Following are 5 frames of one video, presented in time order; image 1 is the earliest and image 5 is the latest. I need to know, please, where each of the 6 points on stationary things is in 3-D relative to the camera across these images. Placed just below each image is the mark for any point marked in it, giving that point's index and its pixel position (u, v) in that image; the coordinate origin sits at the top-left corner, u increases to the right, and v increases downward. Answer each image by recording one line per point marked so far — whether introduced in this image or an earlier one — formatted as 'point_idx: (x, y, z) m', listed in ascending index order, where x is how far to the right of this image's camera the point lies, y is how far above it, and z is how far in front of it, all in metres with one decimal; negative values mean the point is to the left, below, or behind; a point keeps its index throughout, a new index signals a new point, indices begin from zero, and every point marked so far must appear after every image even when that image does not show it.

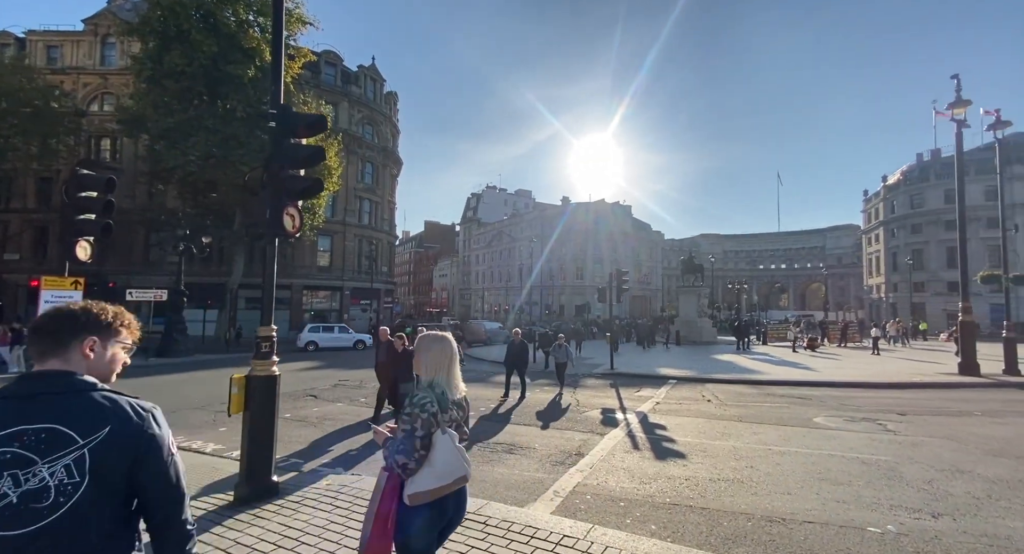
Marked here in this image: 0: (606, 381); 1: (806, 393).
0: (+2.5, -2.8, +13.7) m
1: (+7.5, -3.0, +13.1) m
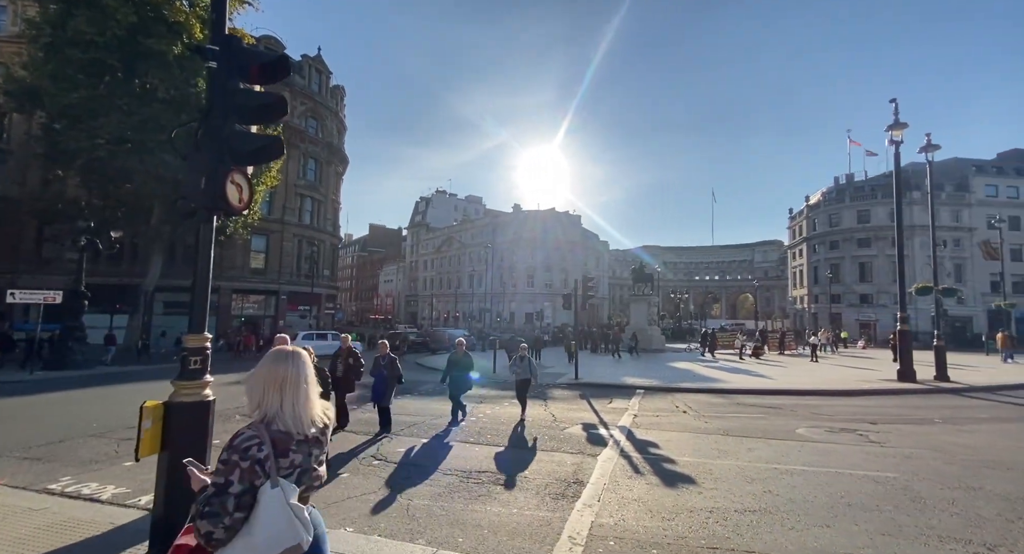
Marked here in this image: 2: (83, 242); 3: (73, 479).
0: (+1.6, -2.9, +12.9) m
1: (+6.6, -3.2, +12.9) m
2: (-15.3, +1.2, +18.3) m
3: (-4.8, -2.2, +5.6) m
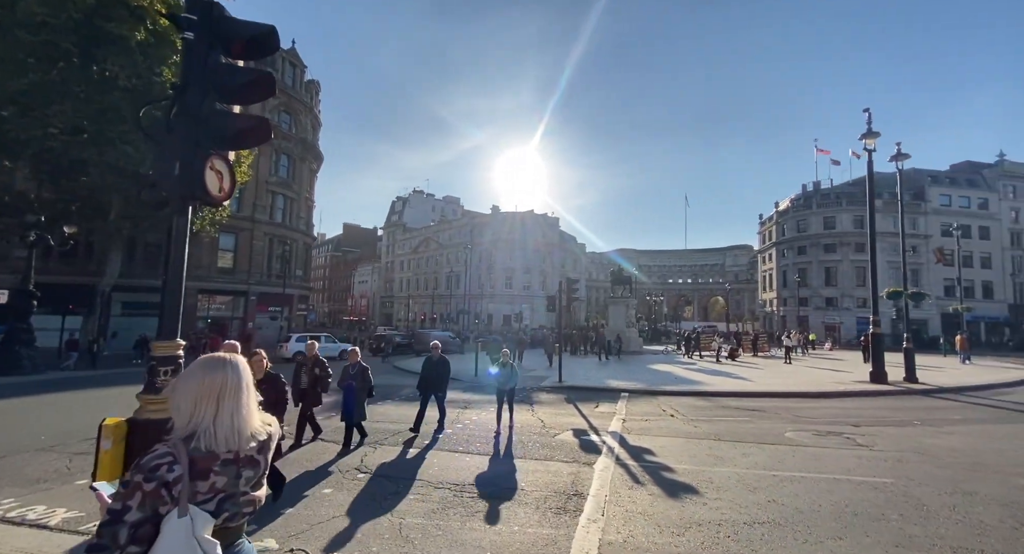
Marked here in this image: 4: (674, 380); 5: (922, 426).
0: (+1.1, -3.0, +12.6) m
1: (+6.2, -3.2, +12.9) m
2: (-16.0, +1.3, +17.1) m
3: (-4.8, -2.2, +5.0) m
4: (+5.1, -3.3, +16.3) m
5: (+9.2, -3.4, +11.5) m
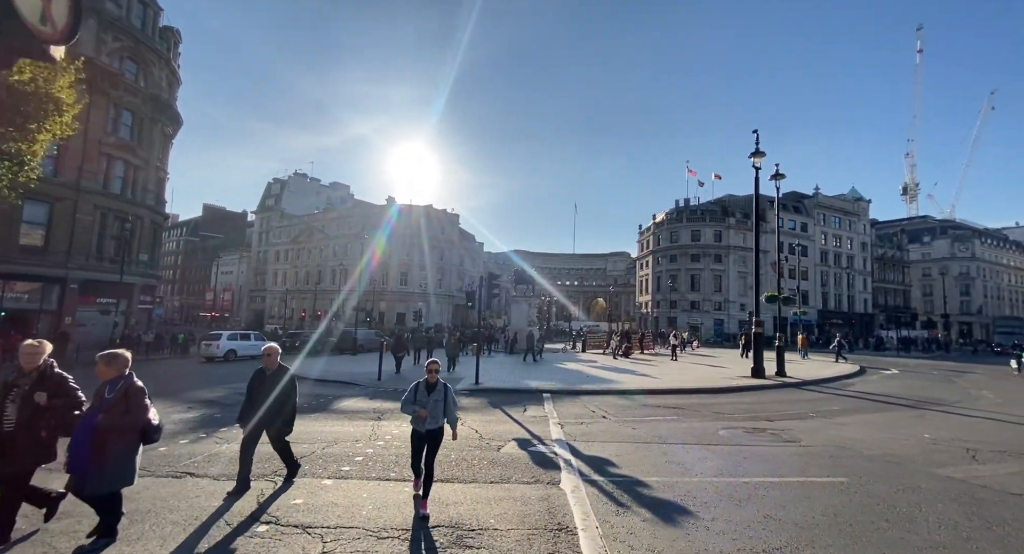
0: (-0.8, -2.8, +11.4) m
1: (+4.1, -3.2, +12.8) m
2: (-18.3, +1.9, +11.8) m
3: (-4.8, -1.9, +2.6) m
4: (+2.2, -3.2, +16.0) m
5: (+7.3, -3.4, +12.3) m
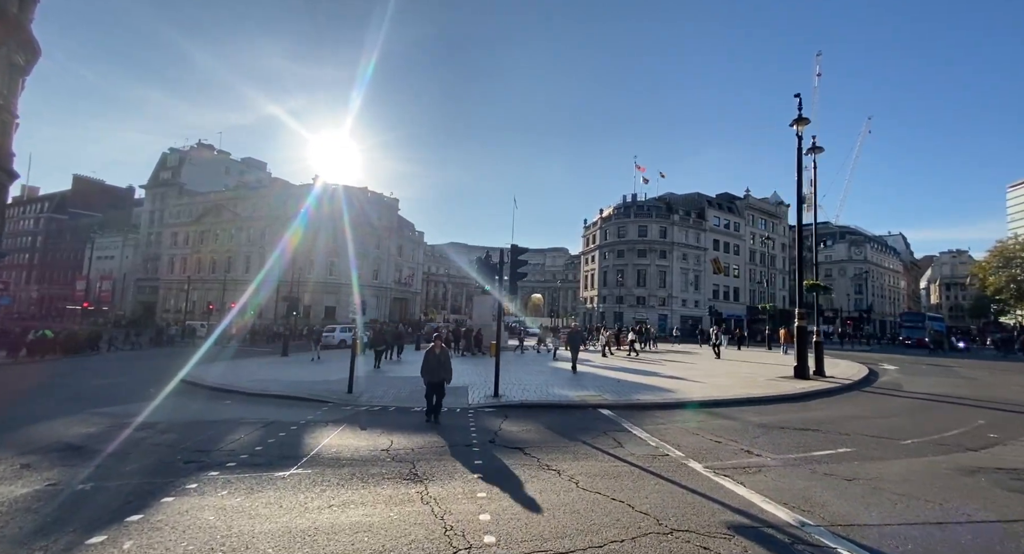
0: (+0.7, -2.2, +7.1) m
1: (+5.2, -2.7, +9.3) m
2: (-16.7, +2.7, +4.6) m
3: (-1.9, -1.3, -2.2) m
4: (+2.9, -2.6, +12.1) m
5: (+8.5, -2.9, +9.3) m
